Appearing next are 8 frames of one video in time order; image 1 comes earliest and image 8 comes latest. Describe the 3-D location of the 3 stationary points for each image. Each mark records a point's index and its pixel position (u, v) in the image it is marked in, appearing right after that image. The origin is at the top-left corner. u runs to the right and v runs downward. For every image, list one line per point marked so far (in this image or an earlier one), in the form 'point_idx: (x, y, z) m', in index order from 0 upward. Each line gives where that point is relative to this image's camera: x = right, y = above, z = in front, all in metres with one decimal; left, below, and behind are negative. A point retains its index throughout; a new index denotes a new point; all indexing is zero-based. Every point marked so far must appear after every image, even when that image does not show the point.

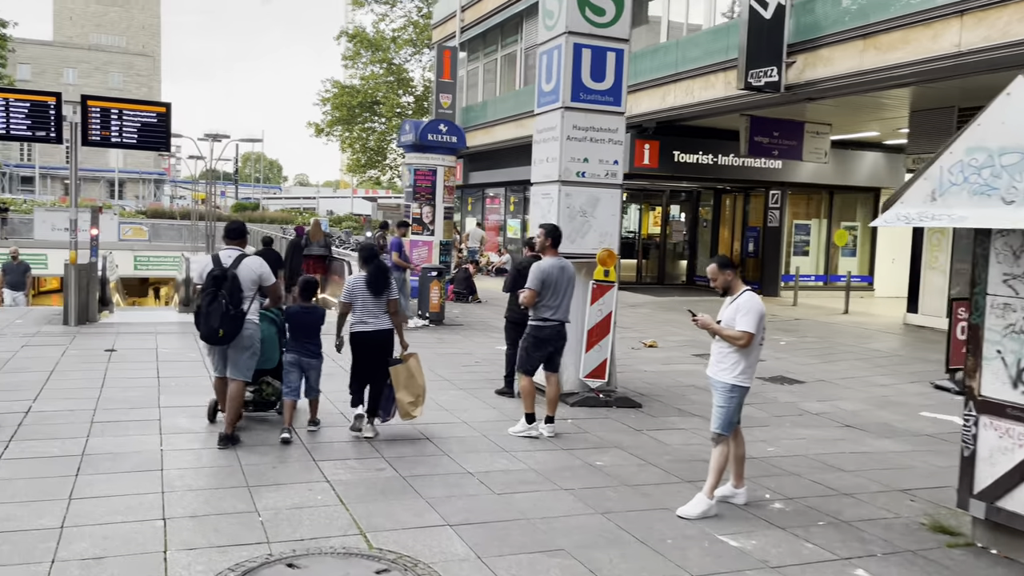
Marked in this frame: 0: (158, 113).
0: (-5.1, +2.5, +11.7) m
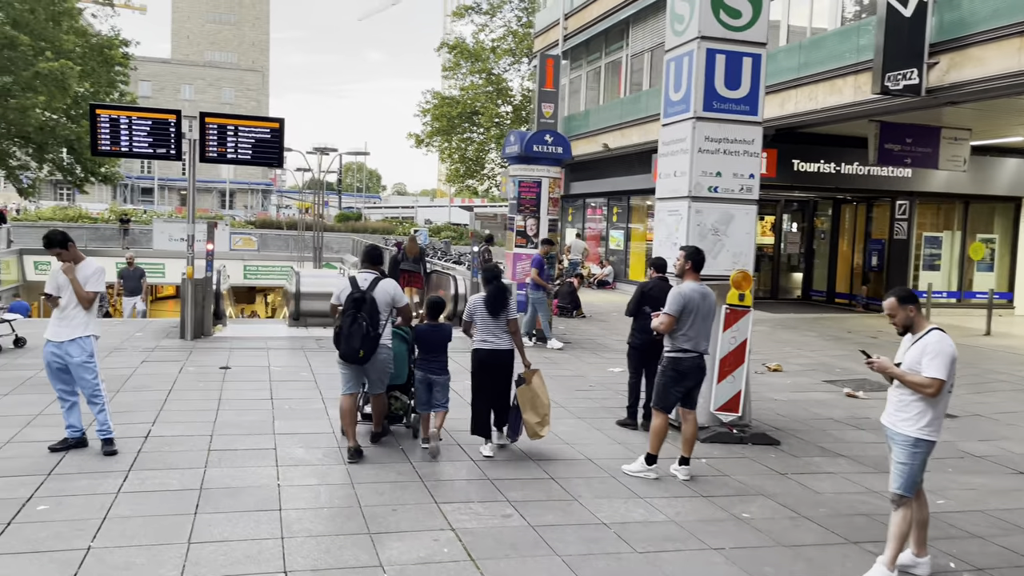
0: (-3.5, +2.3, +11.7) m
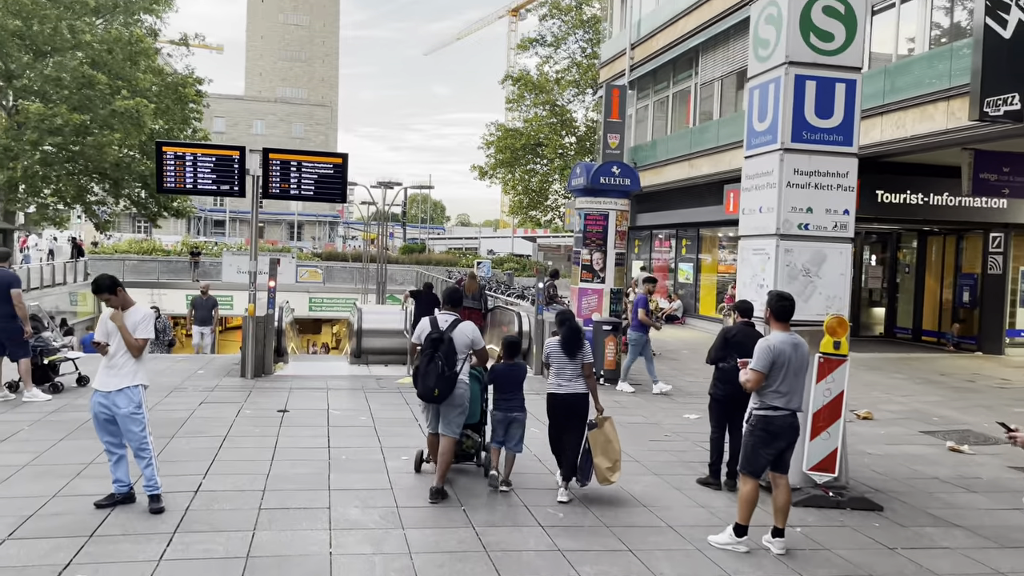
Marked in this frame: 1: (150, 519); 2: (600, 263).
0: (-2.5, +1.8, +11.5) m
1: (-2.4, -1.5, +5.3) m
2: (+1.8, +0.5, +16.5) m
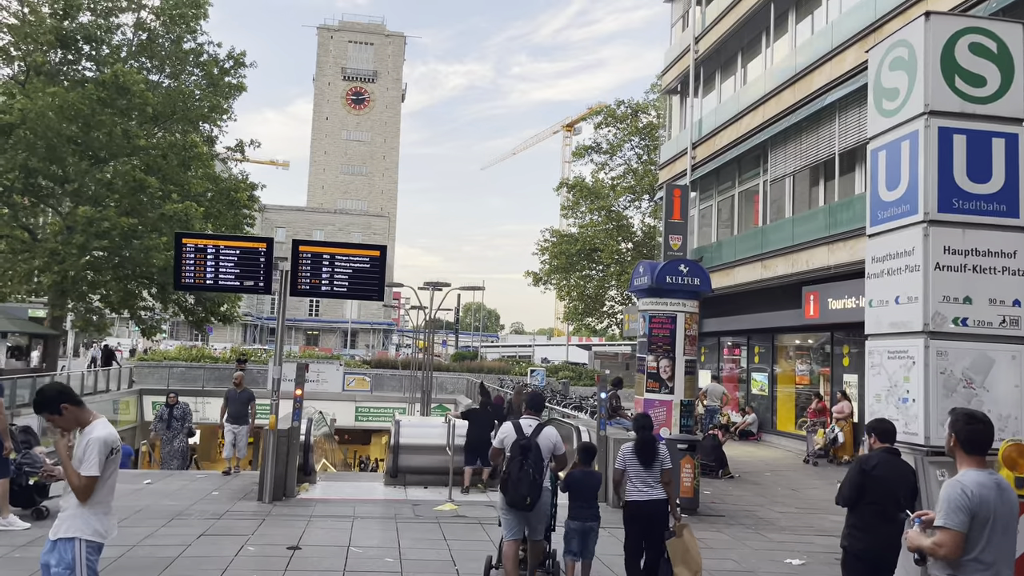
0: (-1.8, +0.4, +10.3) m
1: (-2.1, -2.0, +3.7) m
2: (+2.9, -1.5, +14.8) m
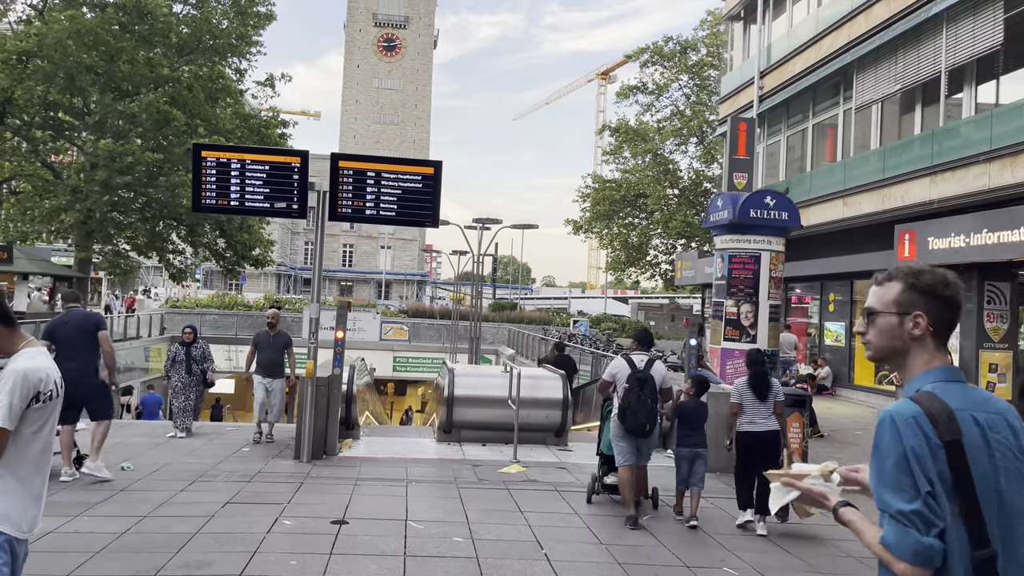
0: (-0.9, +1.2, +8.7) m
1: (-1.5, -1.6, +2.3) m
2: (+3.9, -0.5, +13.1) m
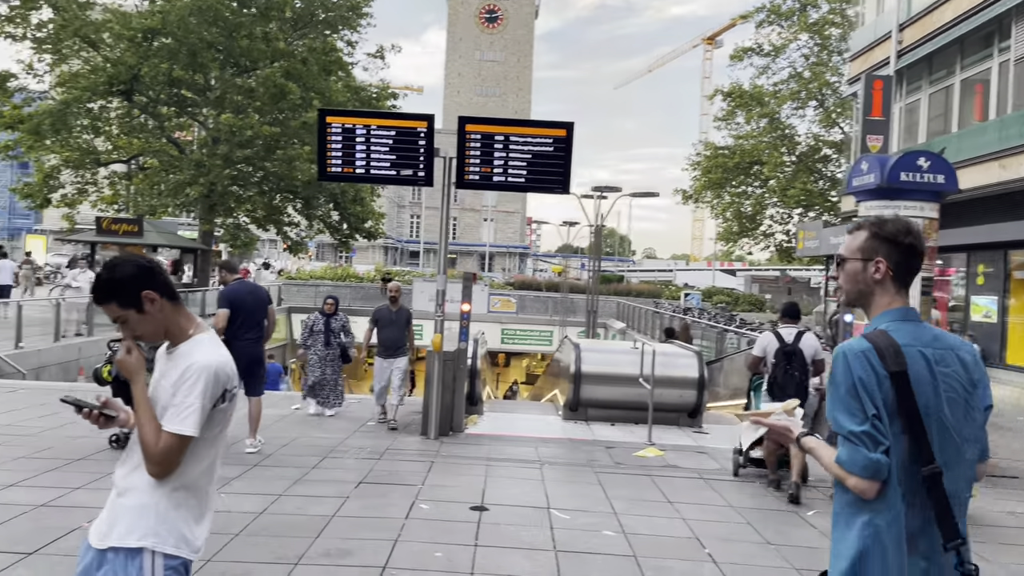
0: (+0.4, +1.5, +8.2) m
1: (-0.9, -1.5, +2.0) m
2: (+5.7, 0.0, +12.0) m
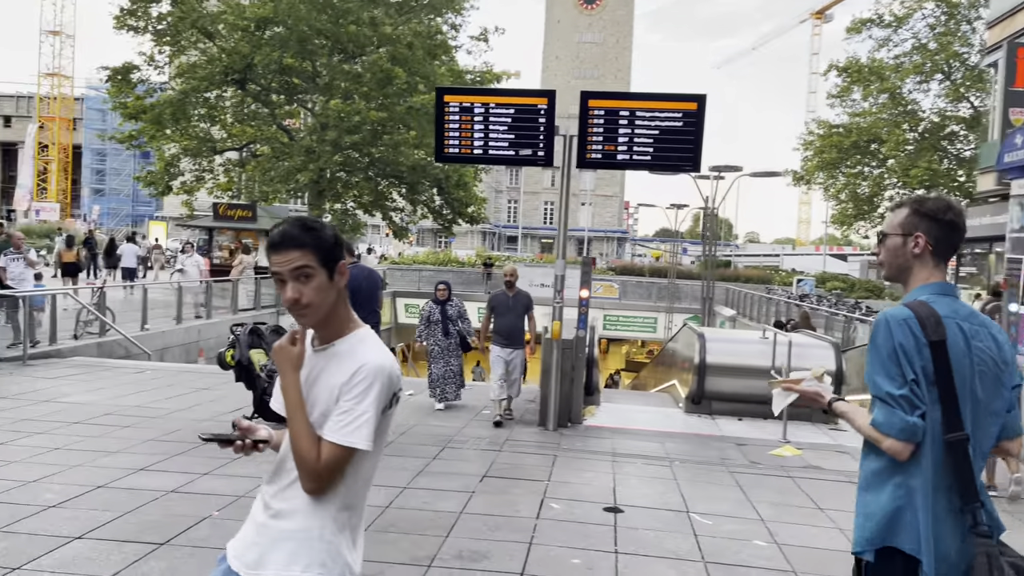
0: (+1.6, +1.6, +7.6) m
1: (-0.4, -1.5, +1.7) m
2: (+7.3, +0.1, +10.8) m
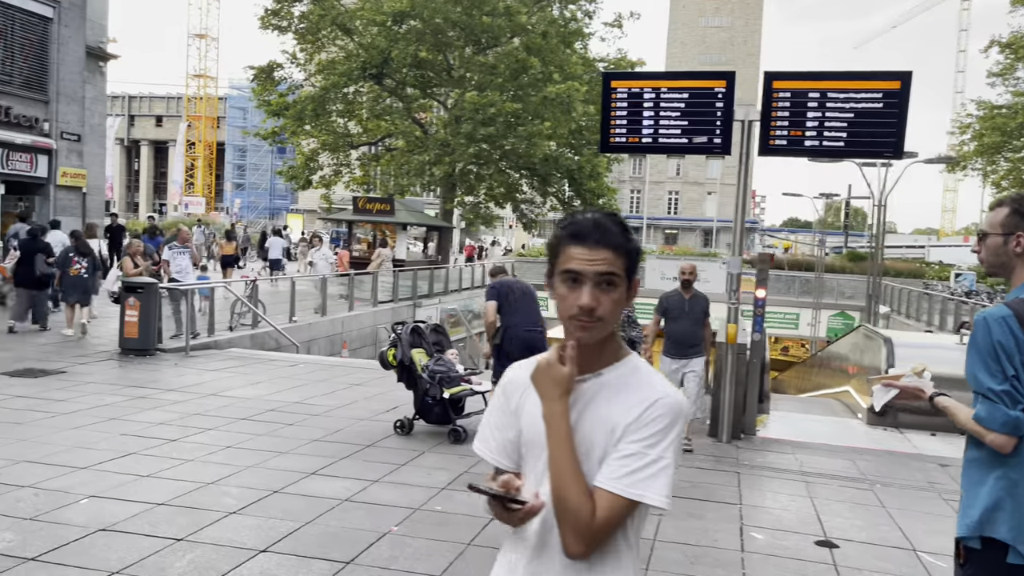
0: (+3.1, +1.6, +6.8) m
1: (+0.2, -1.5, +1.3) m
2: (+9.2, +0.1, +9.2) m
